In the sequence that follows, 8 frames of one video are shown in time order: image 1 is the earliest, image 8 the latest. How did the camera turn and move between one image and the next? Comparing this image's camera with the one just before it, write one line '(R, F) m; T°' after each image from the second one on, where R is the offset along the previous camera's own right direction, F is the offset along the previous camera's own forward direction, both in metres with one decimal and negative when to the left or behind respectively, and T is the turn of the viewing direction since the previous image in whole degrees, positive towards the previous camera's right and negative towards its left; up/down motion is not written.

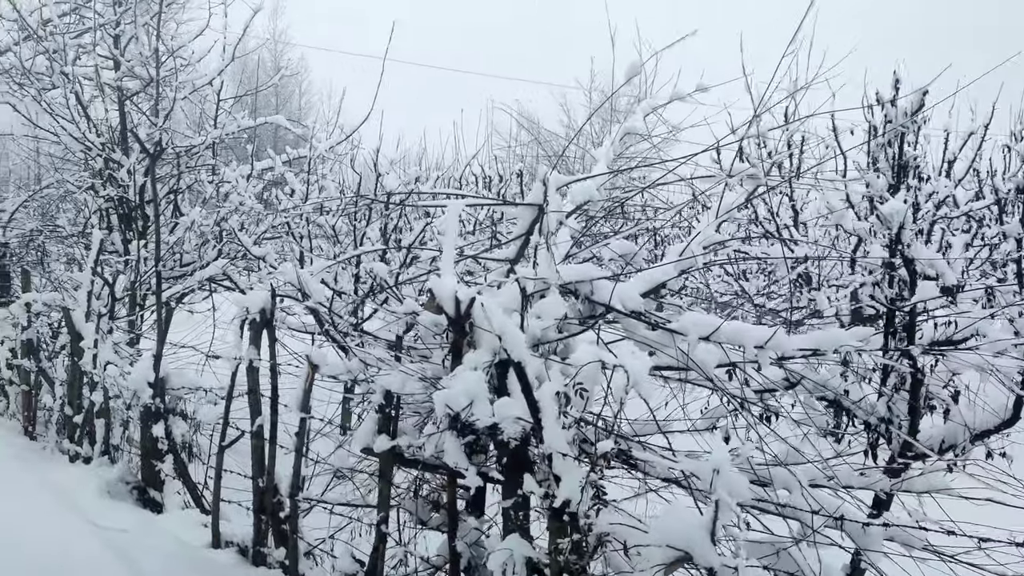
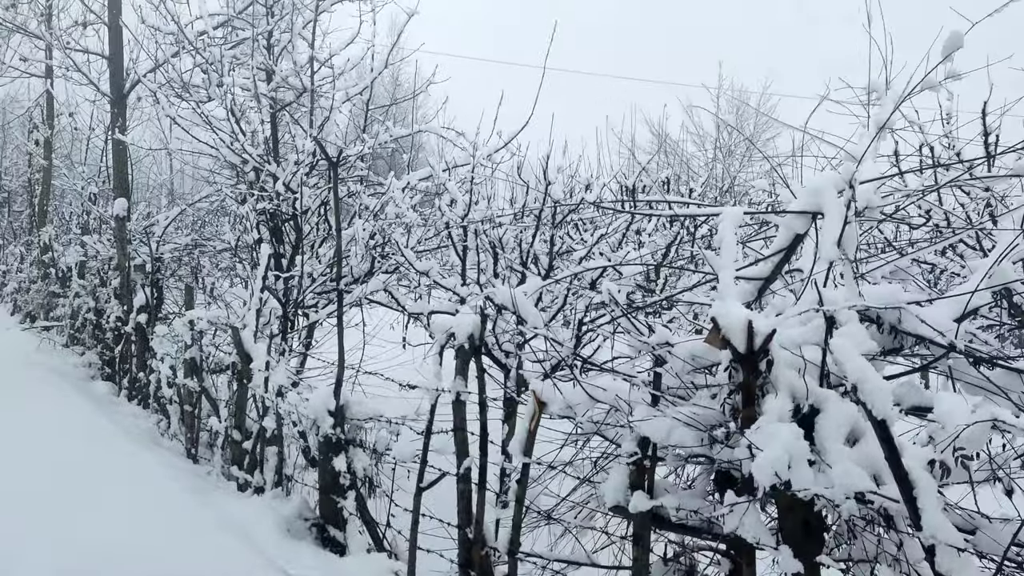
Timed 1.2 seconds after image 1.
(-0.6, +0.5) m; -7°
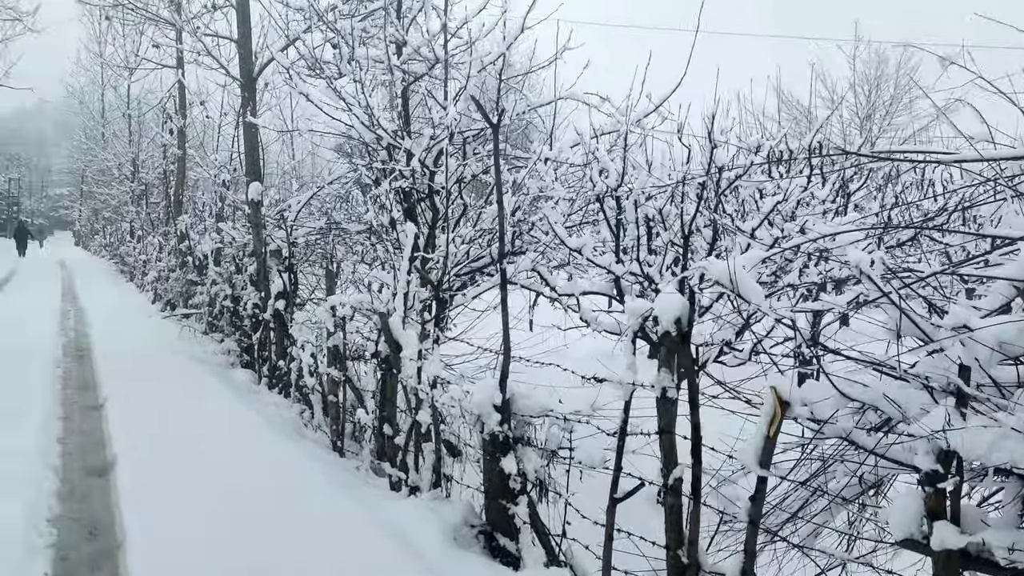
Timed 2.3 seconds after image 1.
(-0.3, +0.6) m; -7°
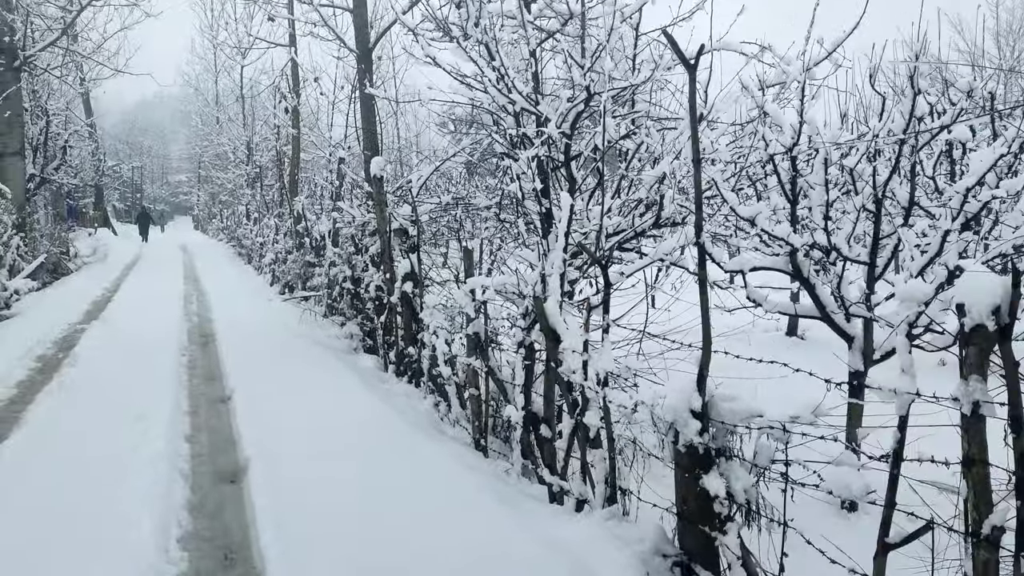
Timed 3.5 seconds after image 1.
(-0.4, +0.7) m; -7°
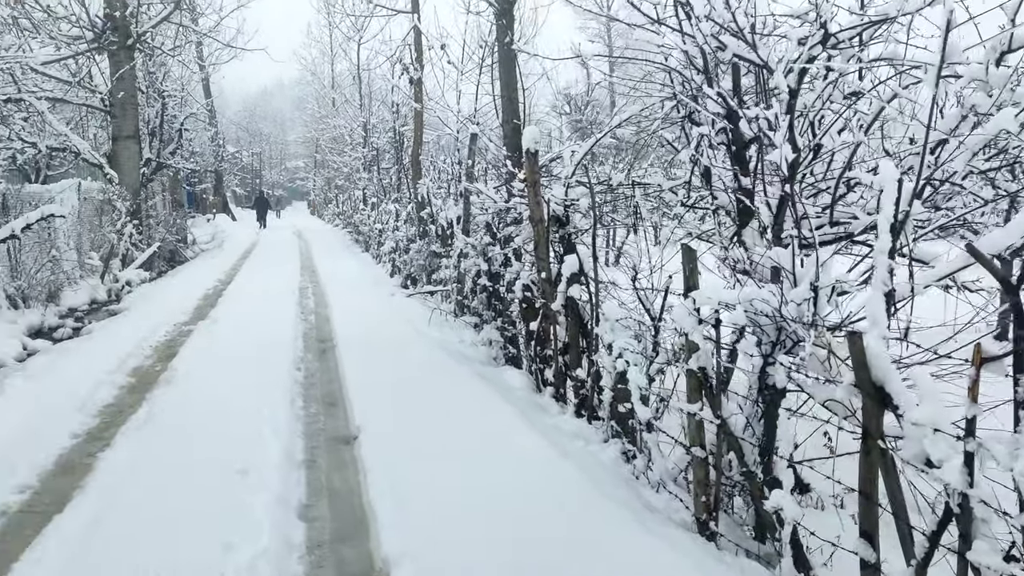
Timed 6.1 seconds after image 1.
(-0.6, +1.6) m; -7°
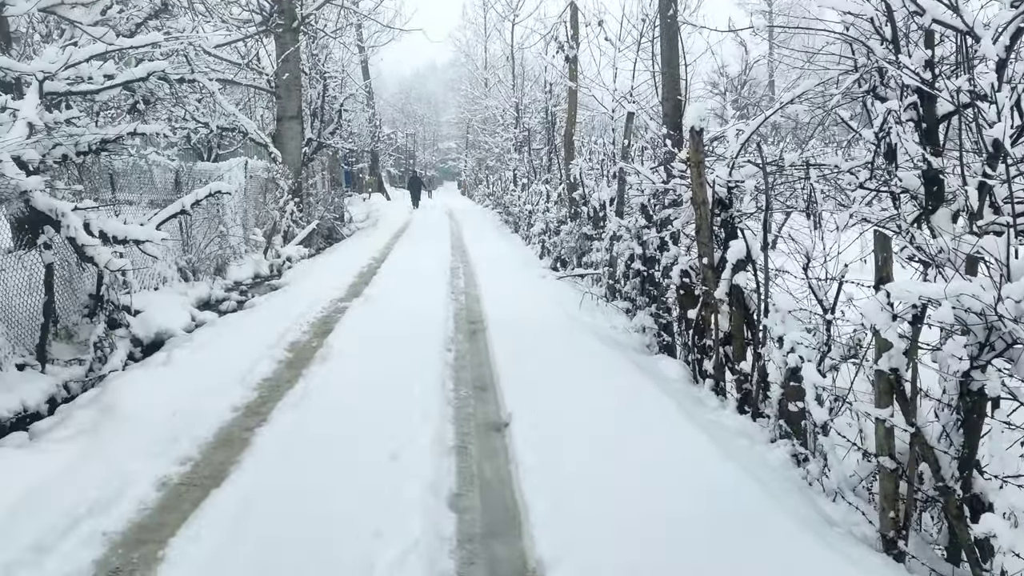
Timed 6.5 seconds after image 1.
(-0.1, +0.2) m; -9°
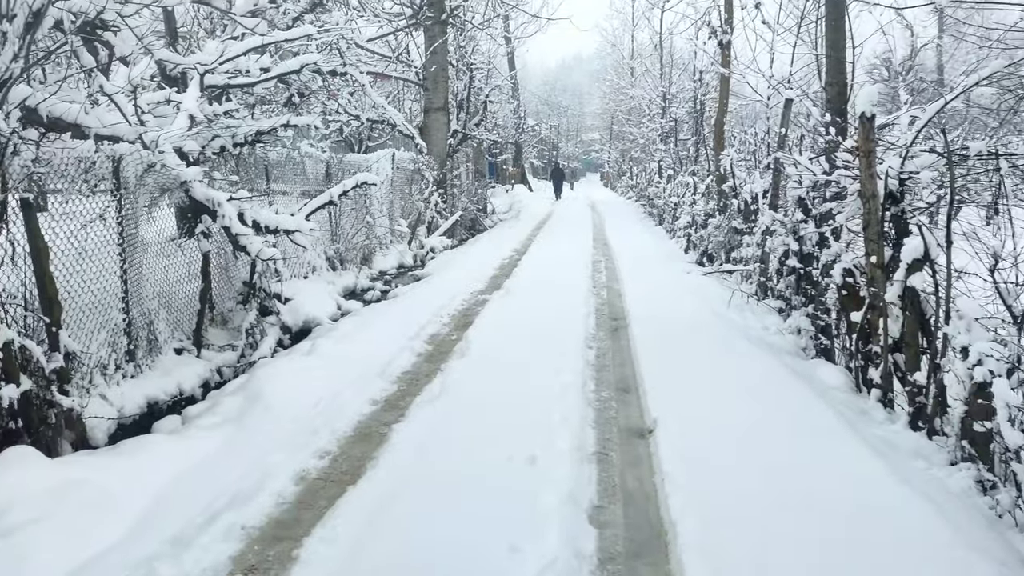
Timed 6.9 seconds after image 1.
(0.0, +0.2) m; -9°
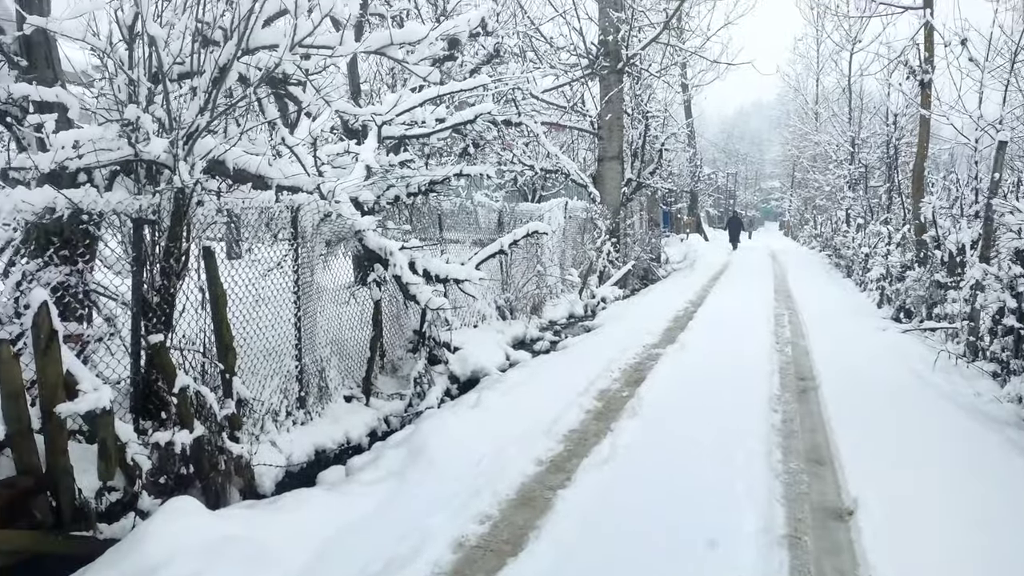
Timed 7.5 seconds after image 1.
(0.0, +0.3) m; -11°
